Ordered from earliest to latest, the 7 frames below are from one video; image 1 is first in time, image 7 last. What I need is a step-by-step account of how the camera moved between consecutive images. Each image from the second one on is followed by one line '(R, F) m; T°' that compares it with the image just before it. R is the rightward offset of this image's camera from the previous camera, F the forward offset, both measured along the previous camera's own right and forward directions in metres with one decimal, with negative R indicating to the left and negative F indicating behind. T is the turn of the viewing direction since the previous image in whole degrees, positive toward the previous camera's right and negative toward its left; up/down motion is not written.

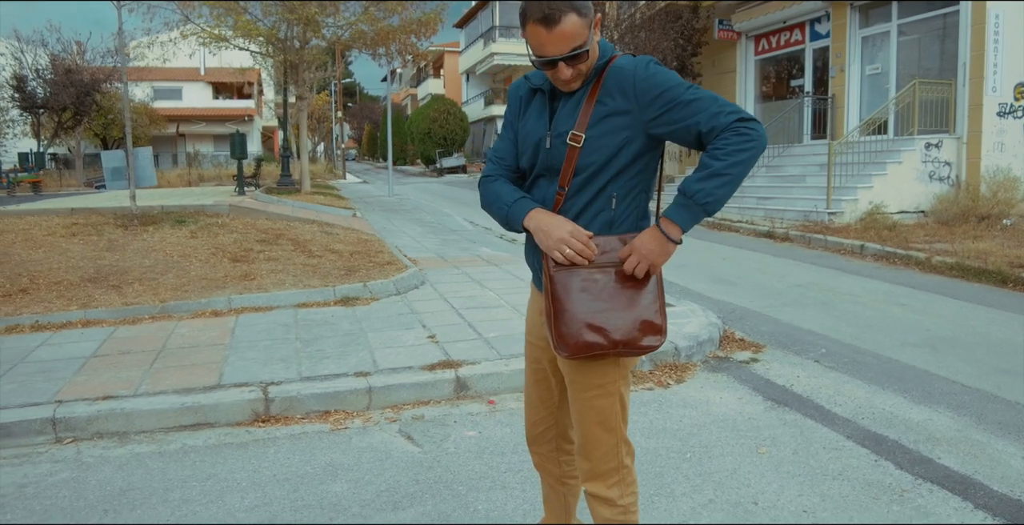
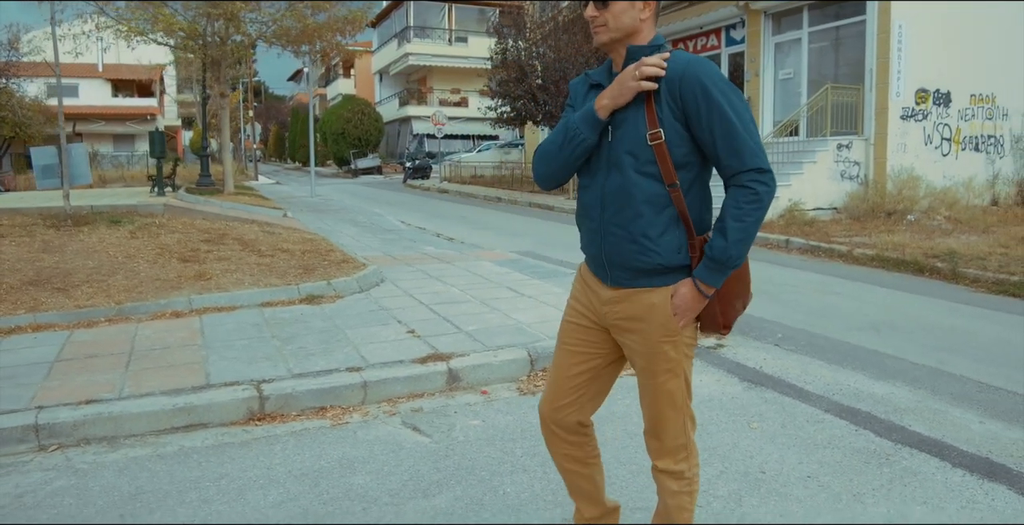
(-0.5, -0.1) m; +7°
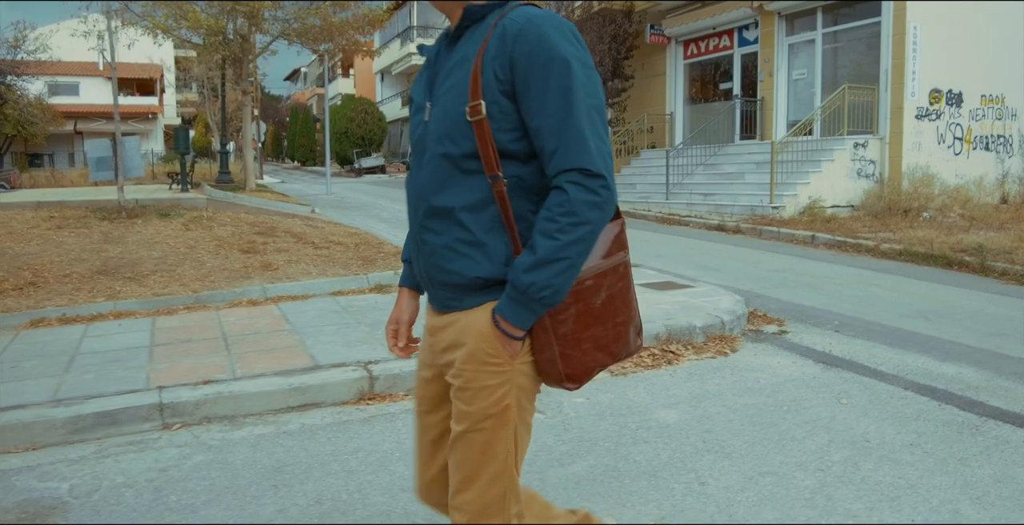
(-0.7, -0.2) m; +1°
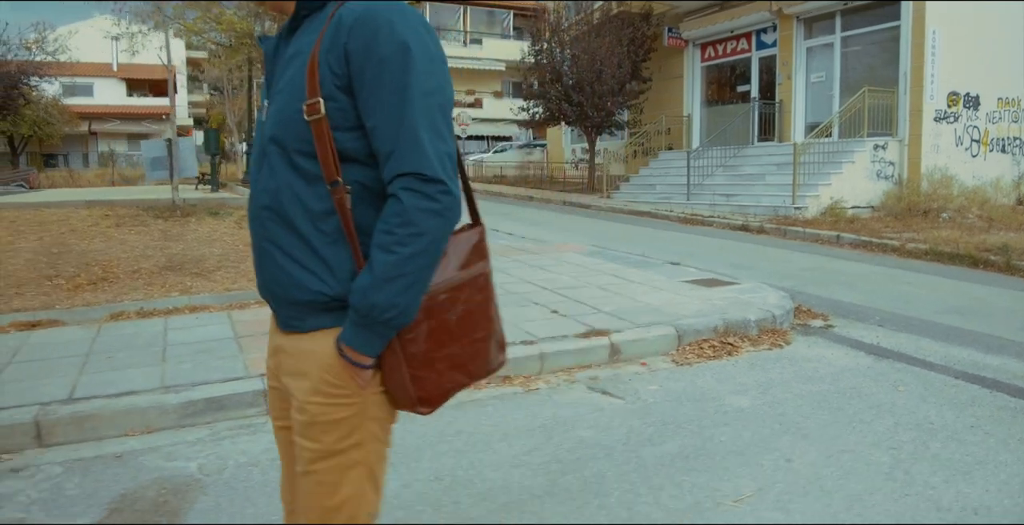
(-0.5, -0.3) m; 0°
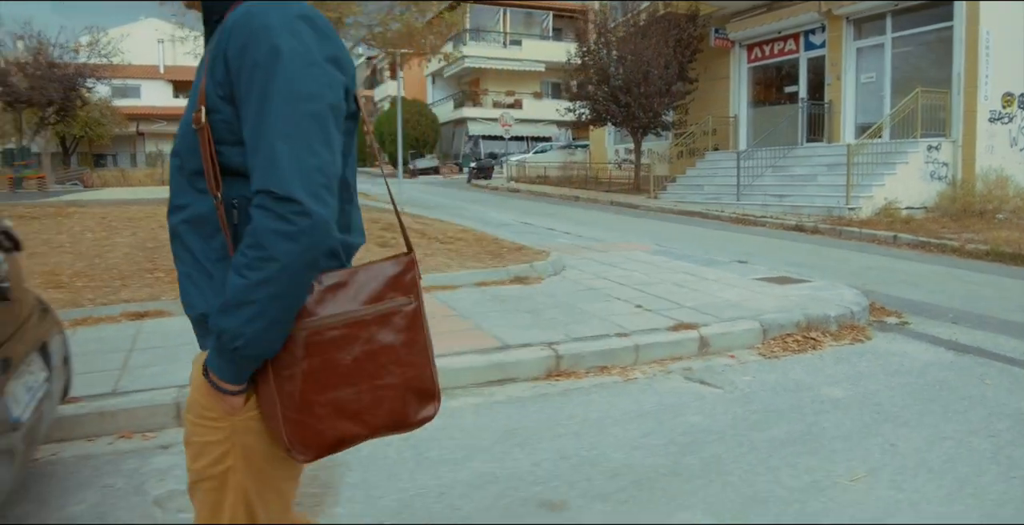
(-0.5, -0.2) m; -2°
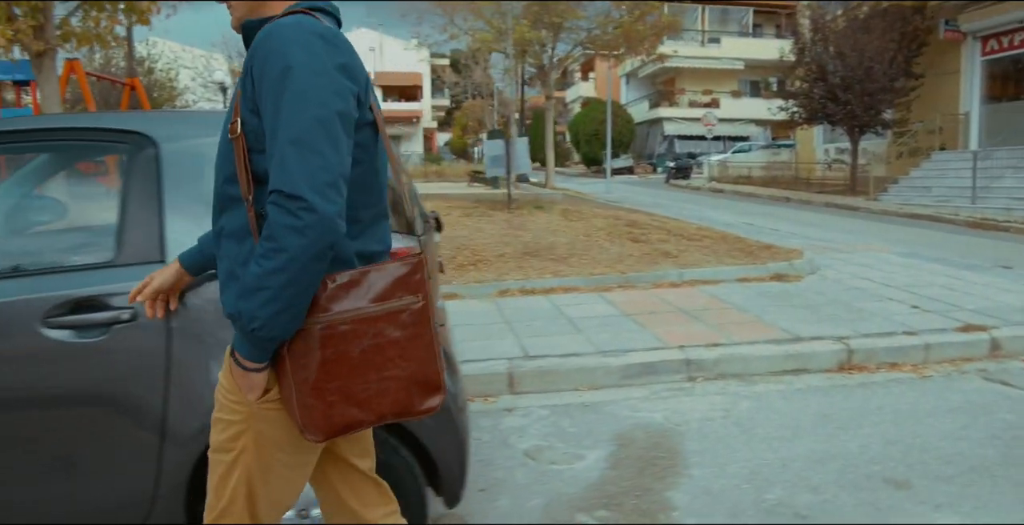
(-0.8, -0.5) m; -12°
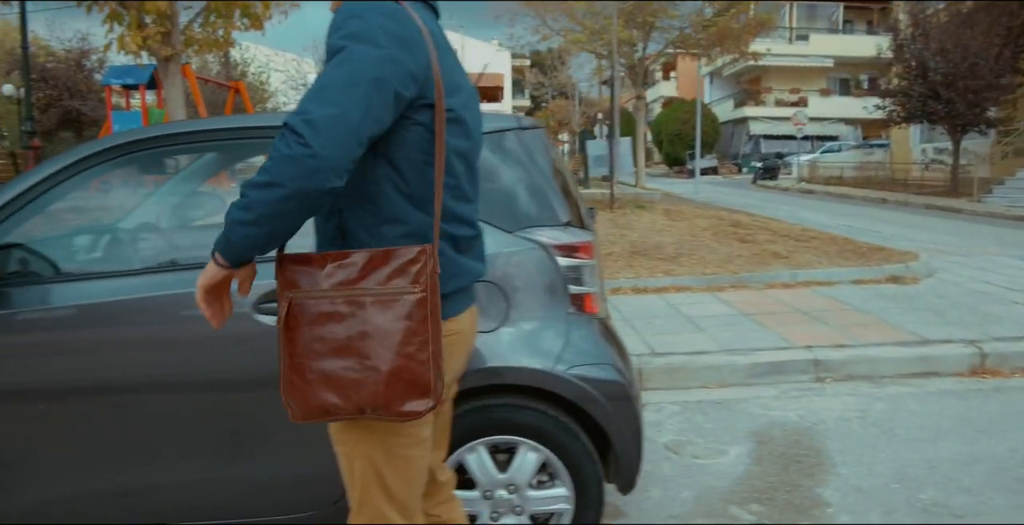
(-0.4, -0.1) m; -5°
